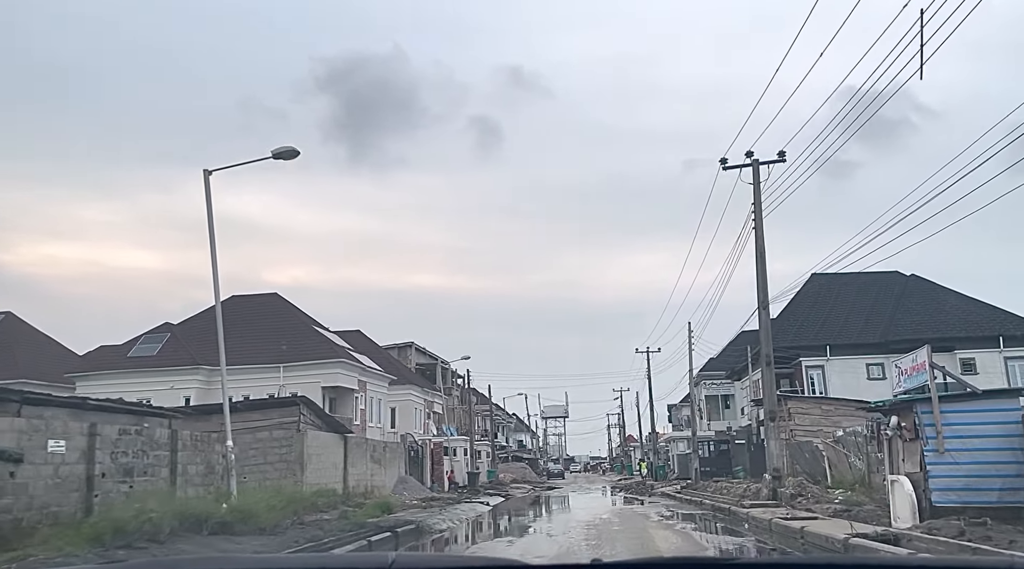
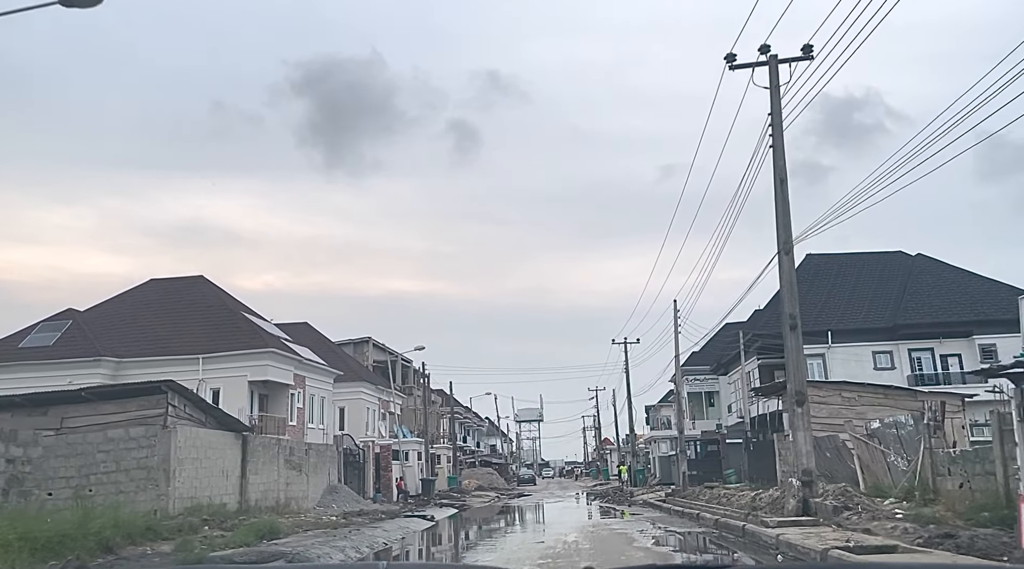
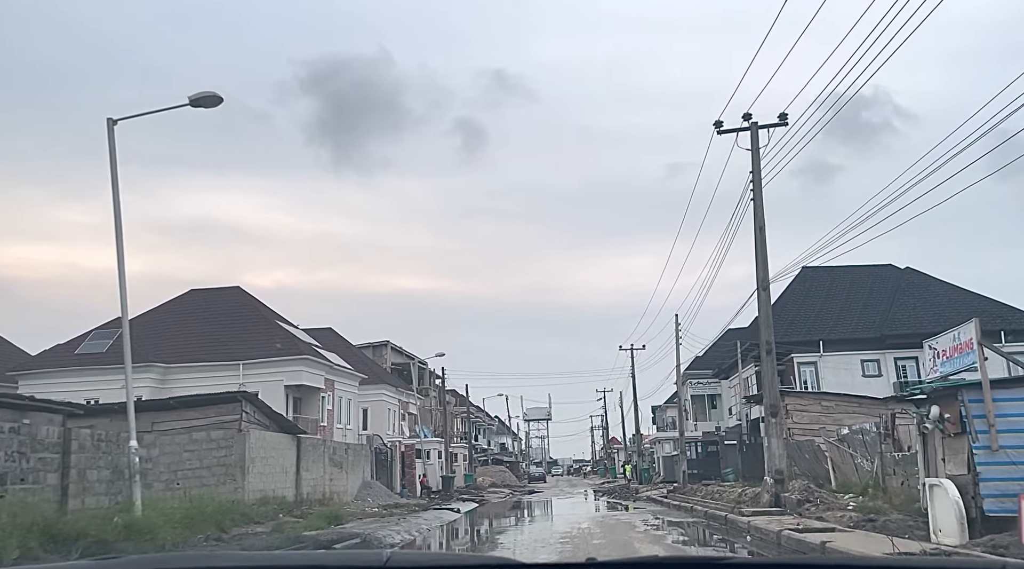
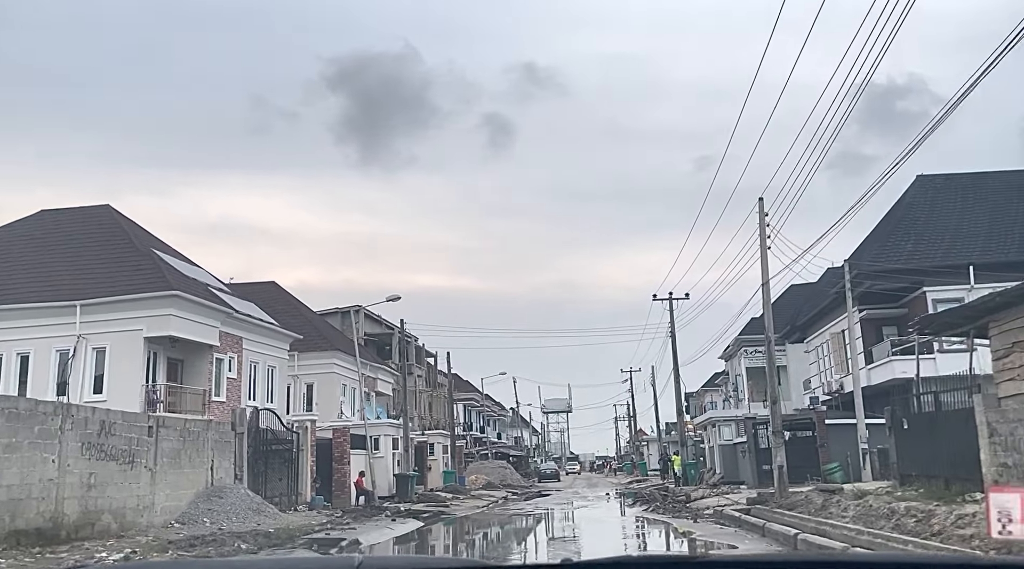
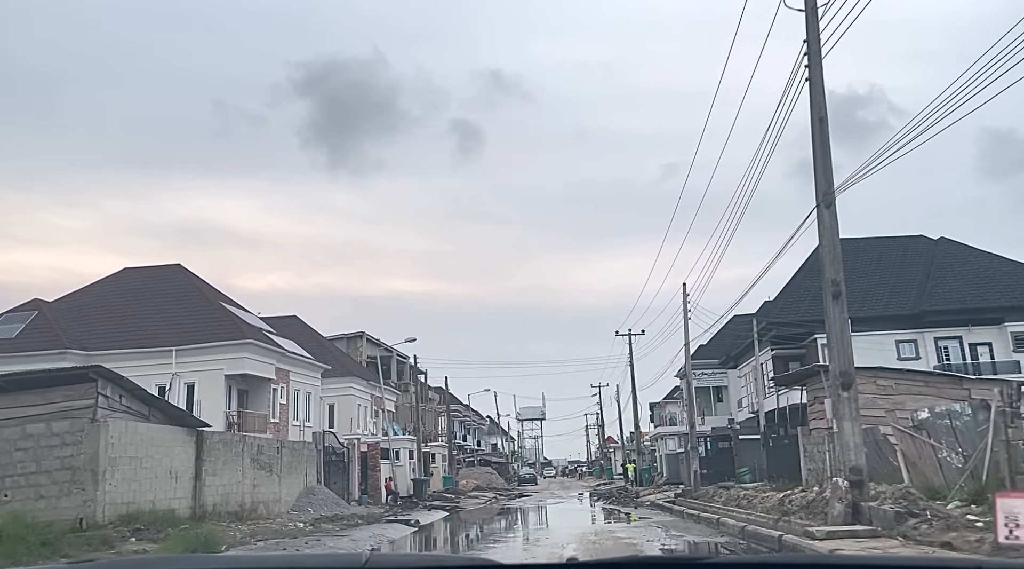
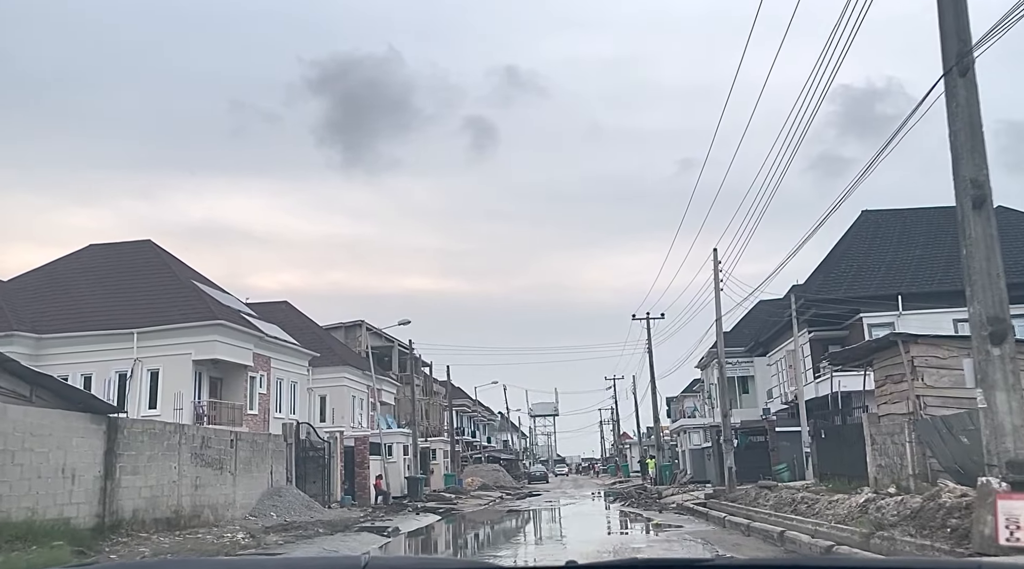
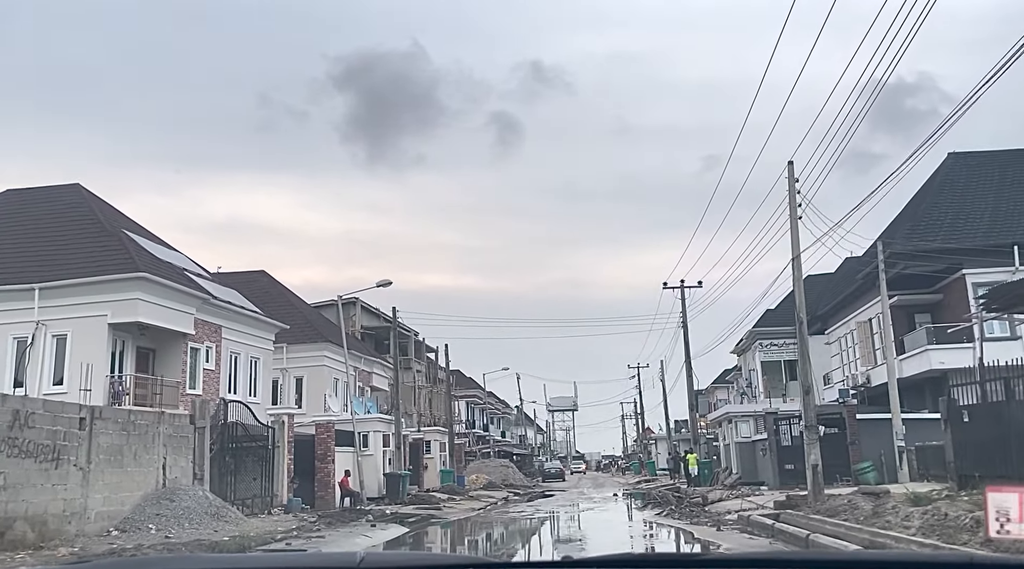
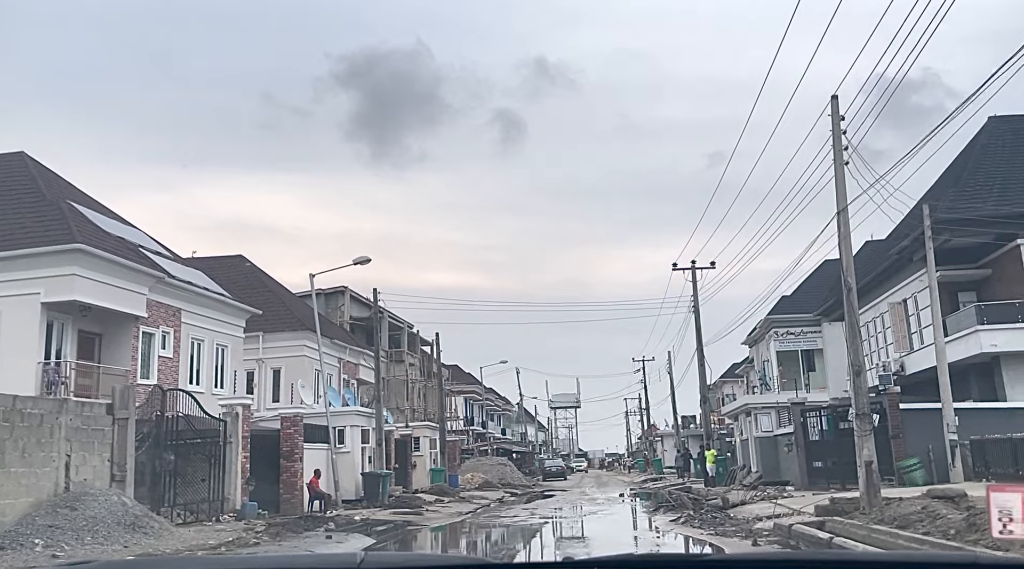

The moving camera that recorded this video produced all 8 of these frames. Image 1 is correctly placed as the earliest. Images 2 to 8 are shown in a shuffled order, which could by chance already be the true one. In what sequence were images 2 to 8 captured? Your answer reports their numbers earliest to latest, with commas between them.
3, 2, 5, 6, 4, 7, 8
